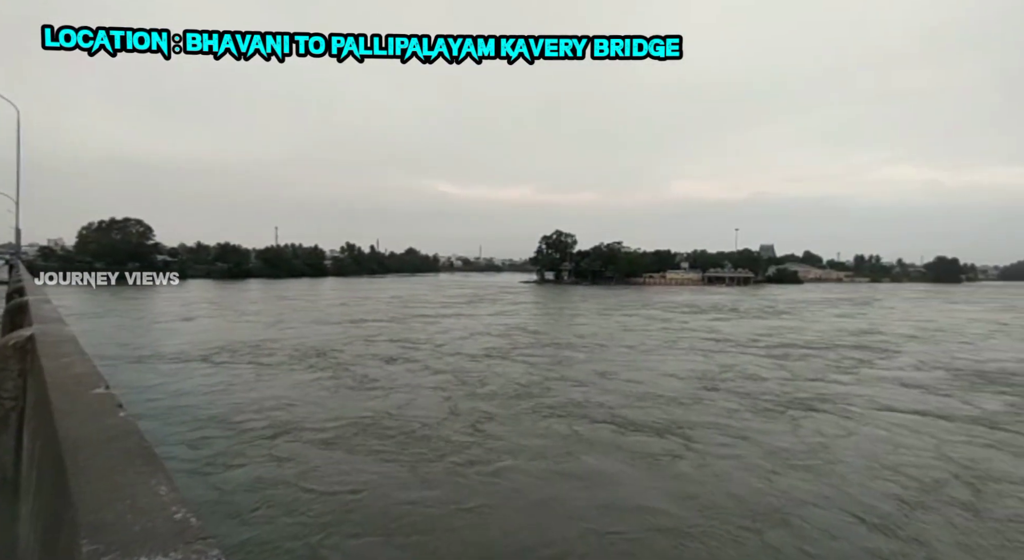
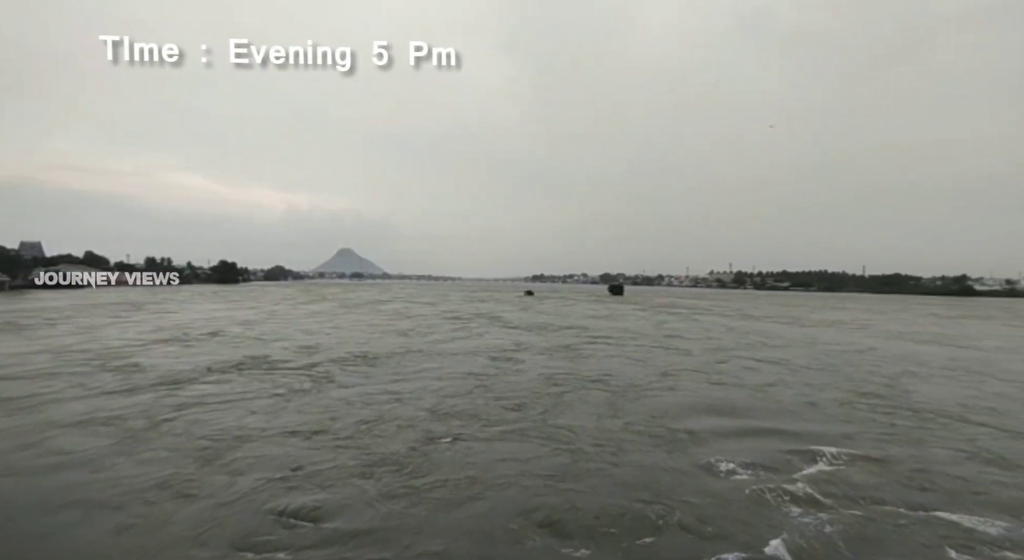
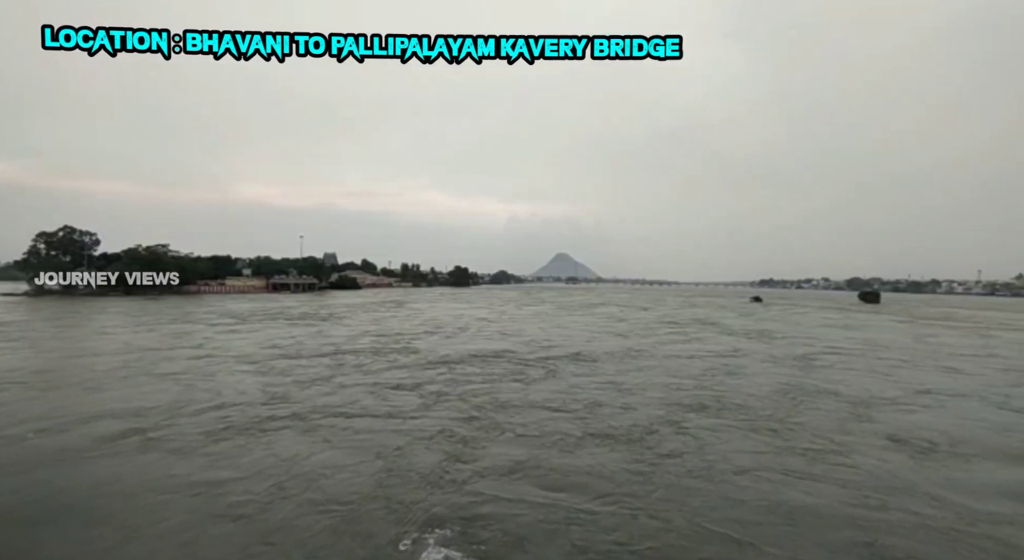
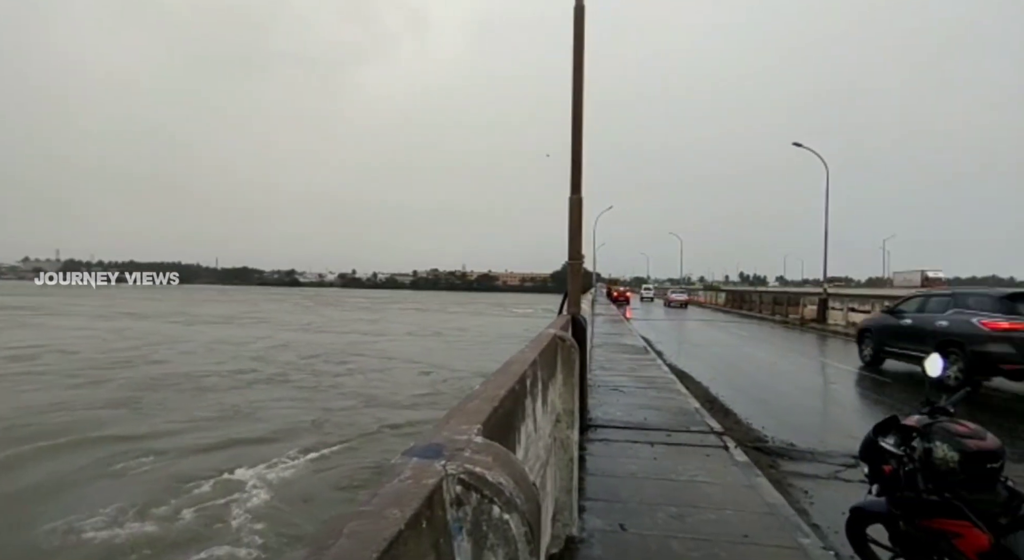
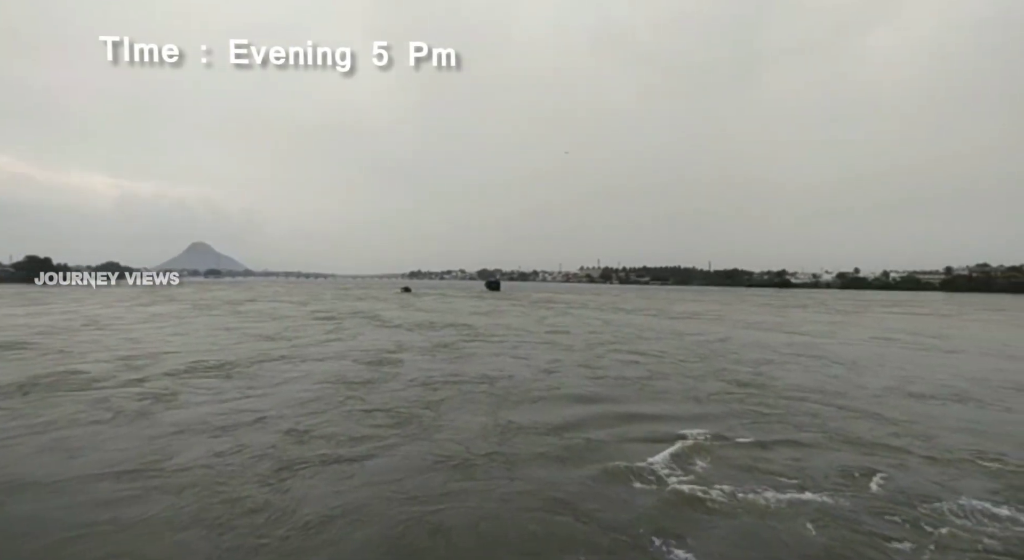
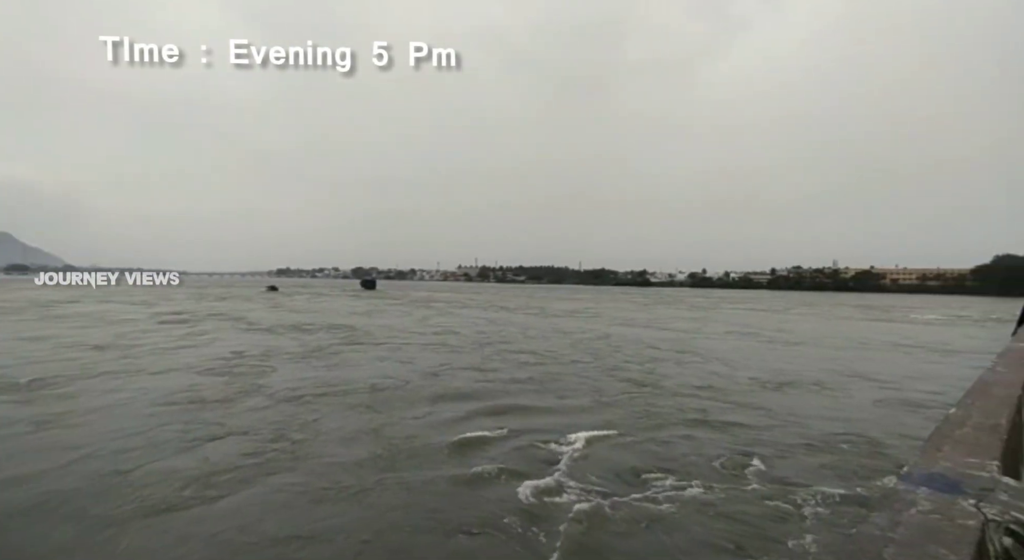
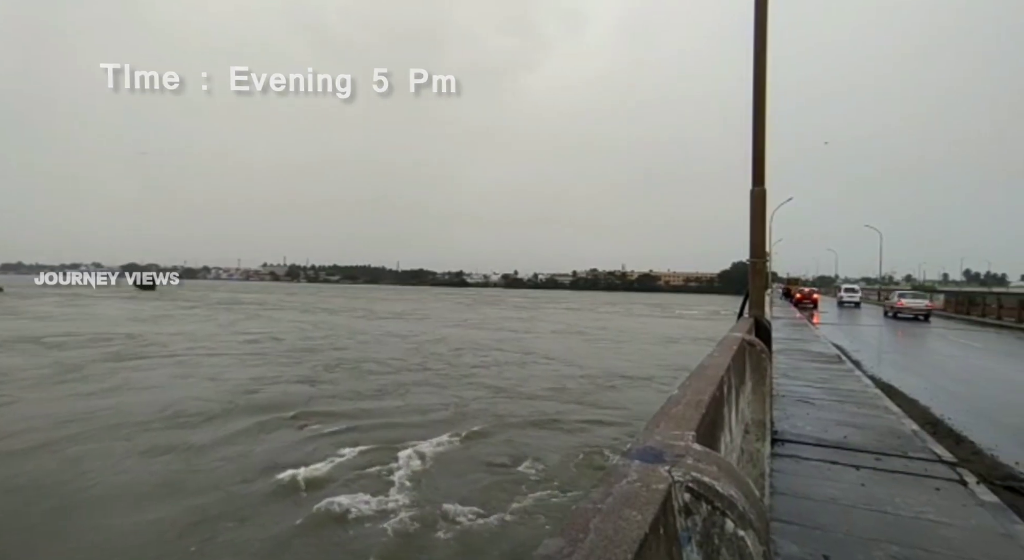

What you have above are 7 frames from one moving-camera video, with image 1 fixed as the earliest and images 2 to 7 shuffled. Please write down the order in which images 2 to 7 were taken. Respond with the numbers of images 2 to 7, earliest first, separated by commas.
3, 2, 5, 6, 7, 4
